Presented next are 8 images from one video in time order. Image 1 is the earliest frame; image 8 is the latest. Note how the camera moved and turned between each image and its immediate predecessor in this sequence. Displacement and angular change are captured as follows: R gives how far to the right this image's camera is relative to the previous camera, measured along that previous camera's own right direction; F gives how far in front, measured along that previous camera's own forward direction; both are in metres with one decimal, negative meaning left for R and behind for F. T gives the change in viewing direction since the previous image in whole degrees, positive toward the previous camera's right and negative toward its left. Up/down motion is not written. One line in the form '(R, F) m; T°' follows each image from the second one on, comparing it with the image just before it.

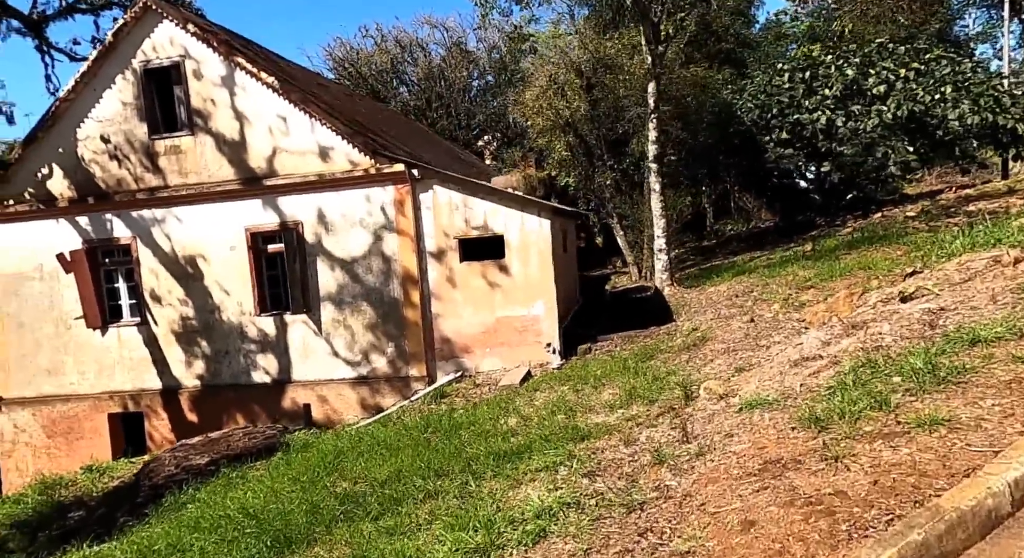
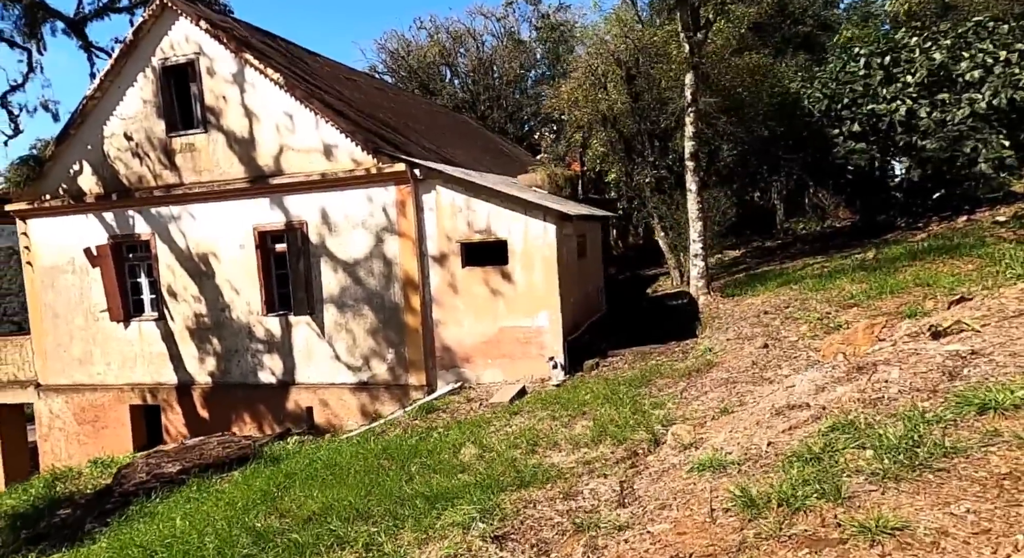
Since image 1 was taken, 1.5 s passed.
(+1.0, +0.8) m; -6°
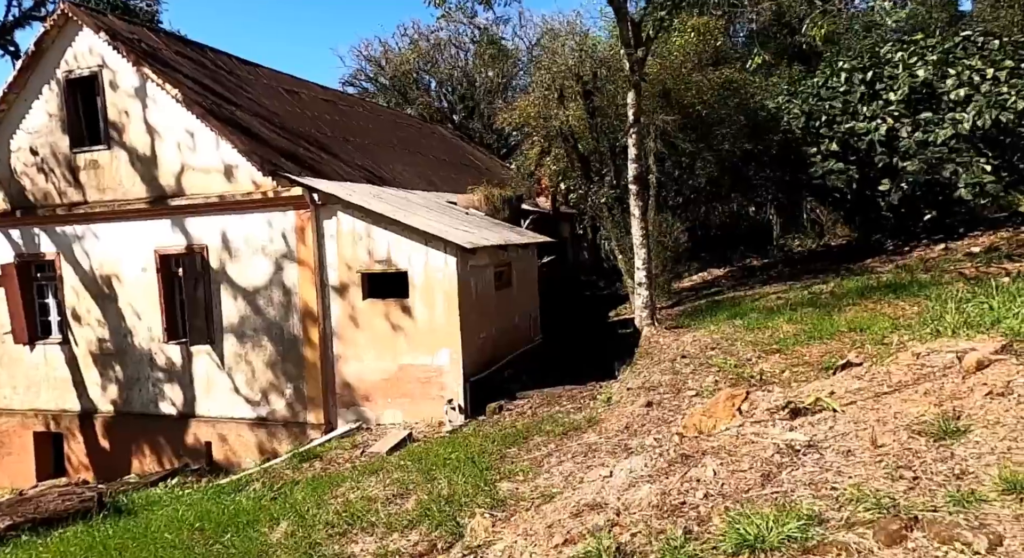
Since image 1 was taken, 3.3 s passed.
(+1.5, +0.7) m; -2°
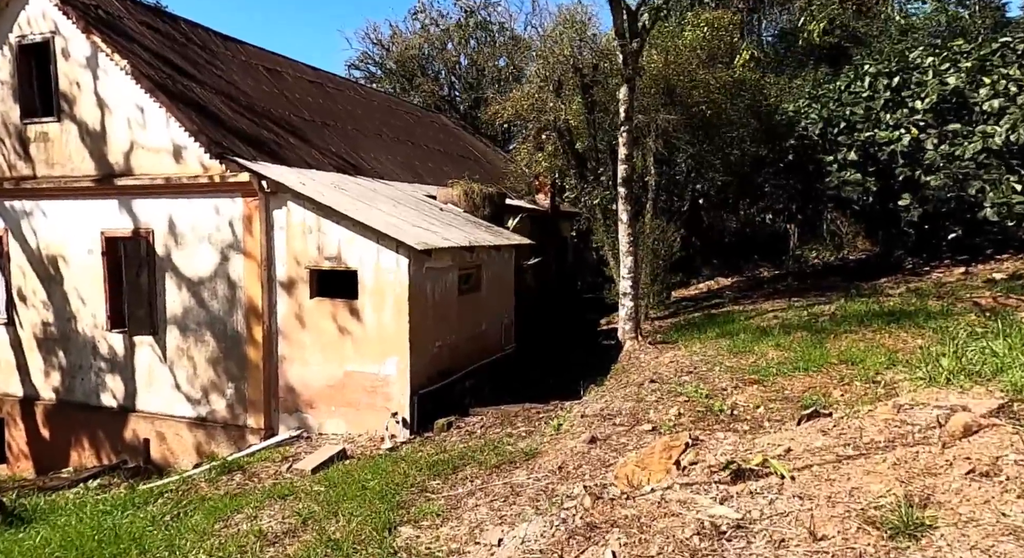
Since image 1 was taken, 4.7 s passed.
(+0.7, +0.8) m; -2°
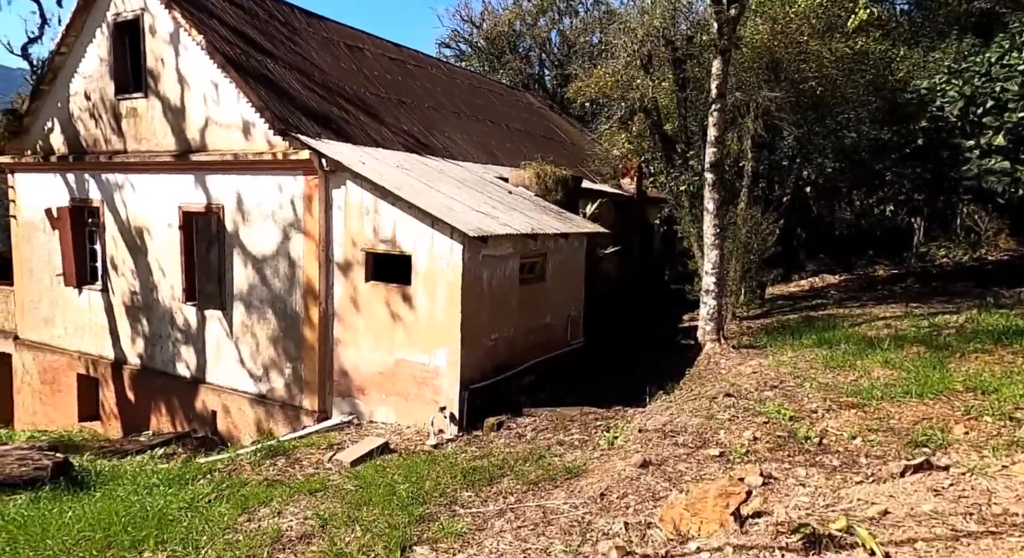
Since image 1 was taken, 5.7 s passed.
(+0.3, +0.7) m; -7°
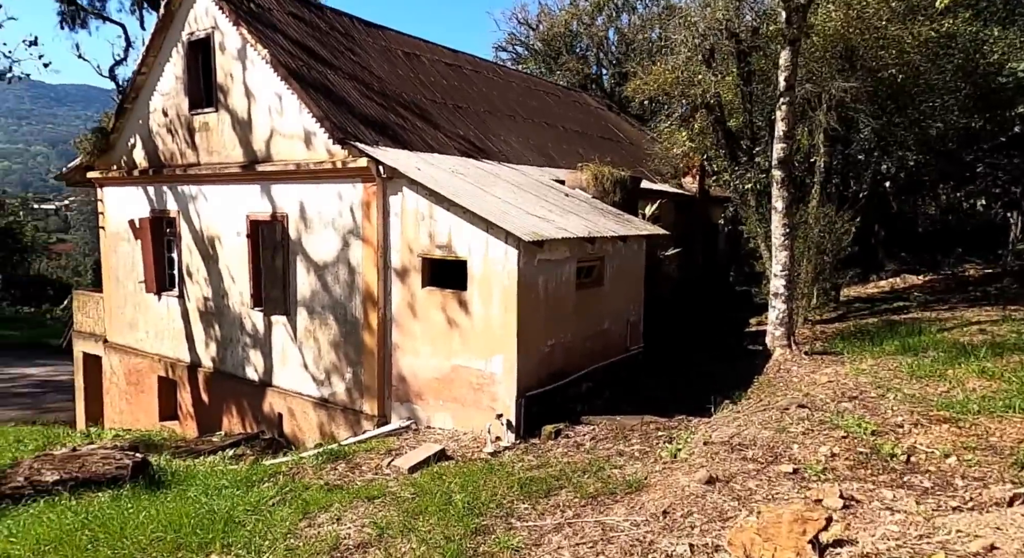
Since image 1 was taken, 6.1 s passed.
(0.0, +0.2) m; -4°
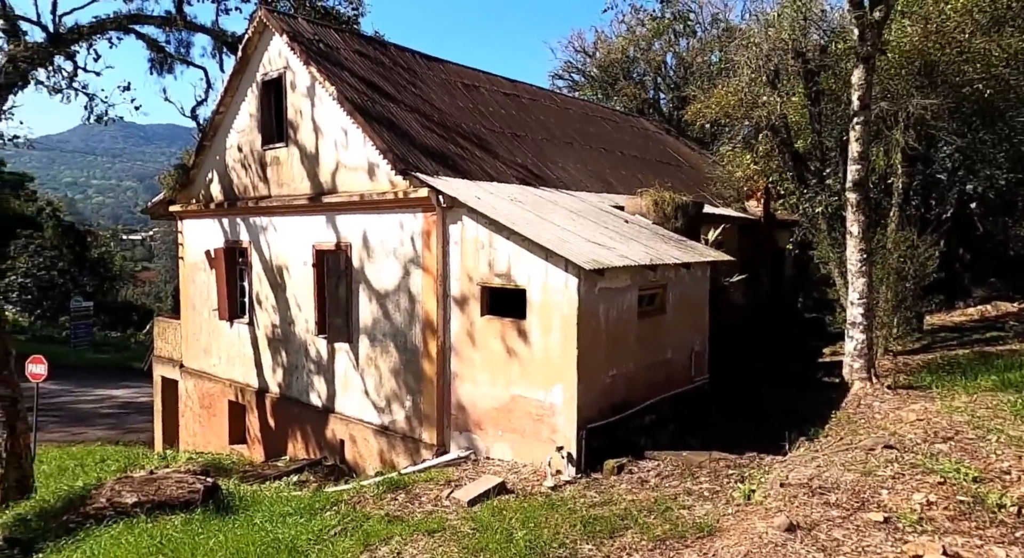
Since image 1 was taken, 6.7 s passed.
(0.0, +0.2) m; -4°
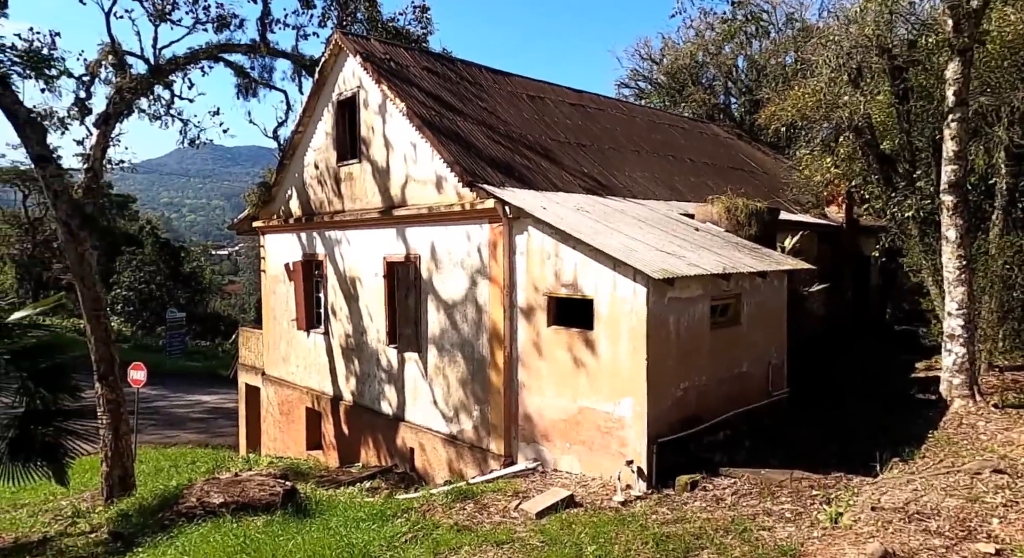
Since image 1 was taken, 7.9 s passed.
(0.0, +0.2) m; -5°
